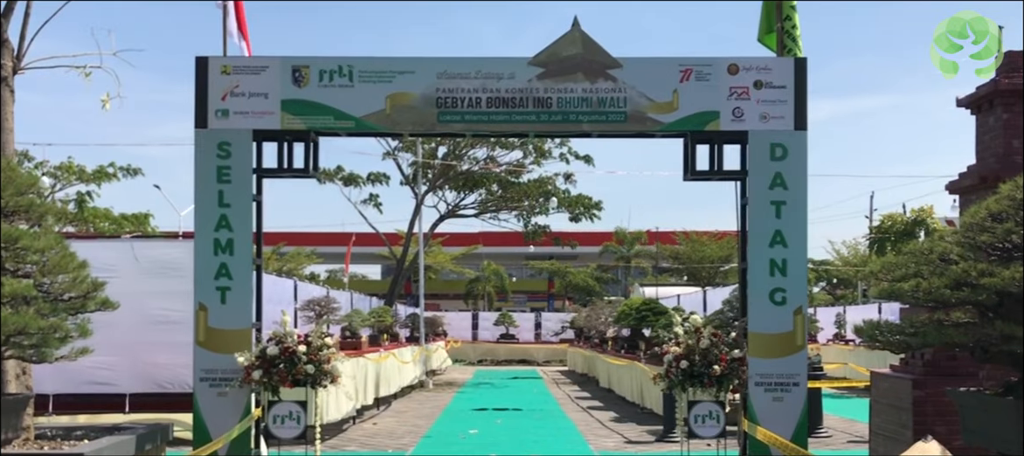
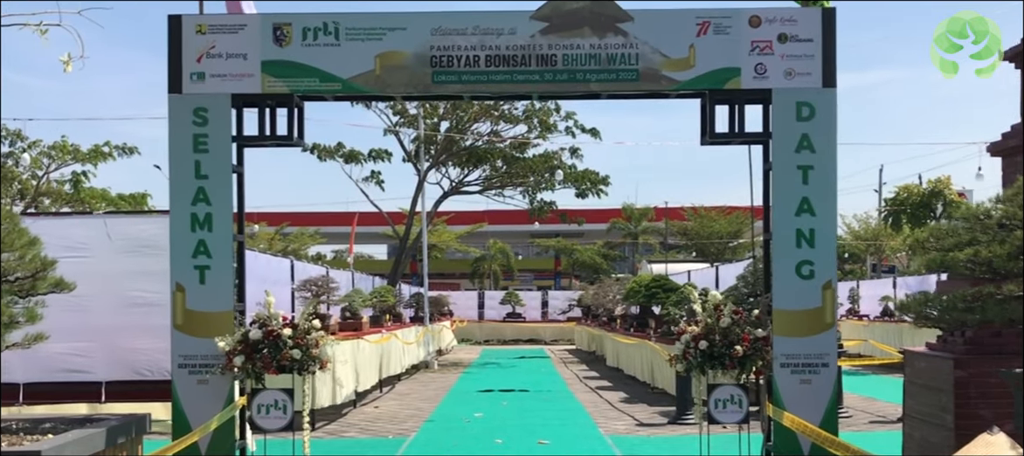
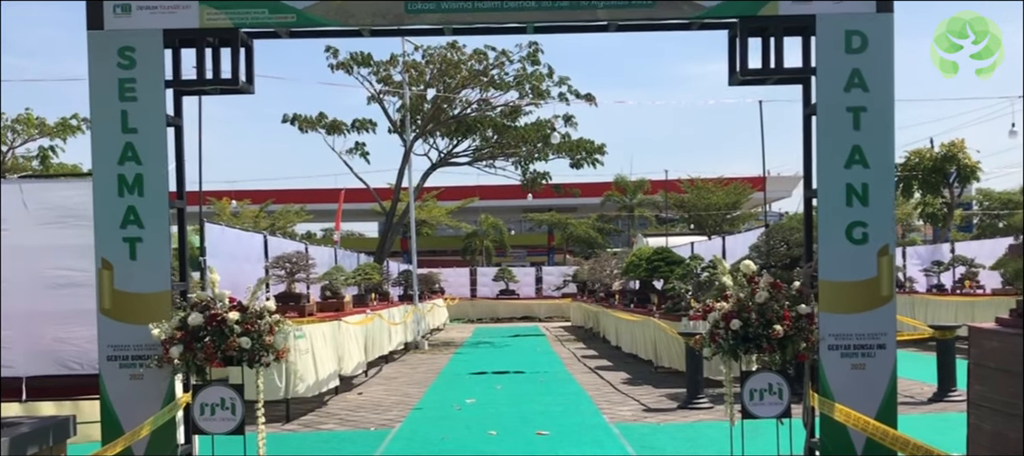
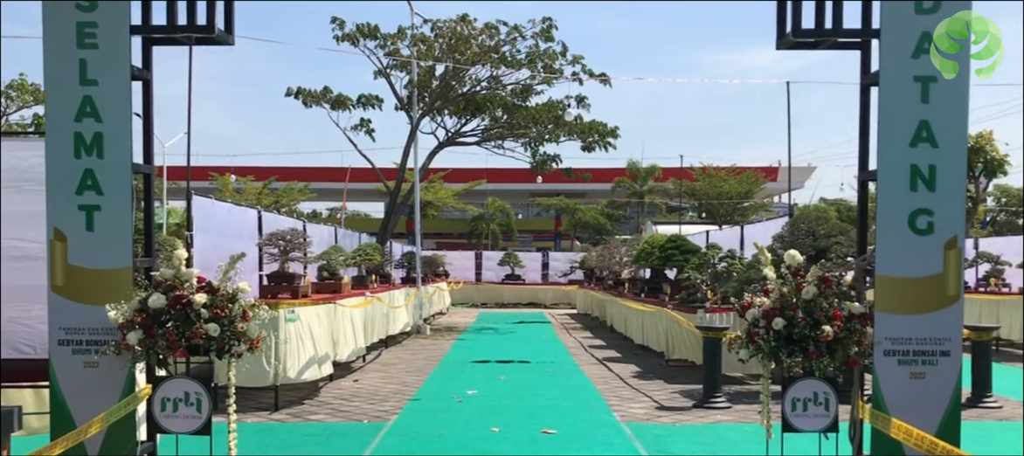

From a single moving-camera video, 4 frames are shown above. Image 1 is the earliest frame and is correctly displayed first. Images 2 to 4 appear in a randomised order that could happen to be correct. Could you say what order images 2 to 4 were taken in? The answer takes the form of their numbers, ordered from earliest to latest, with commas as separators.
2, 3, 4
